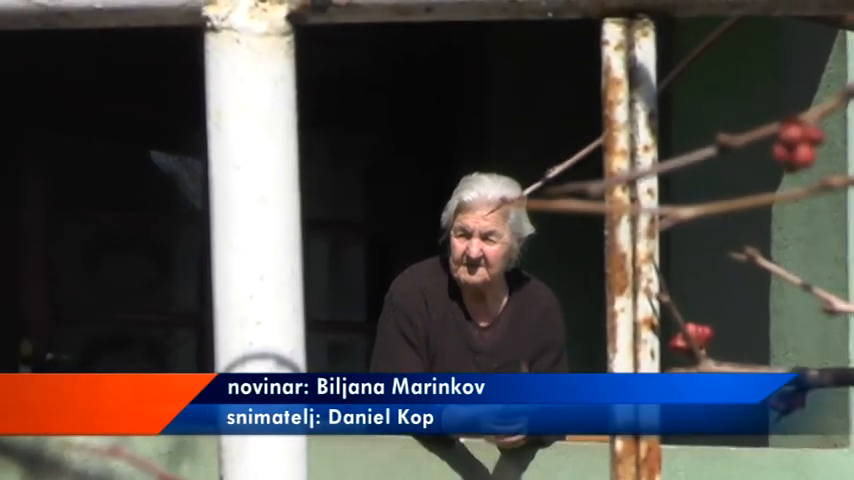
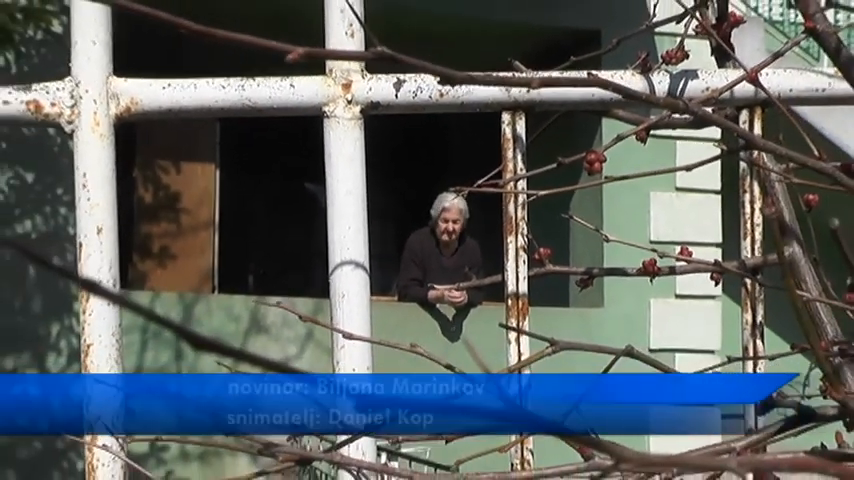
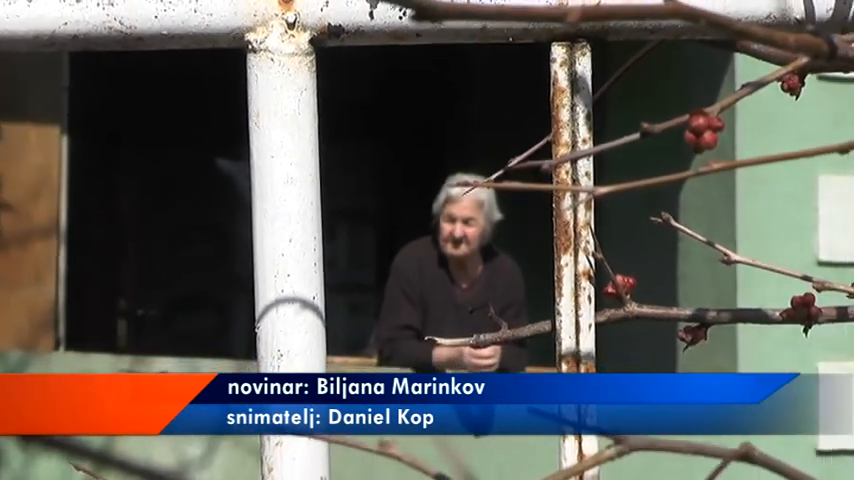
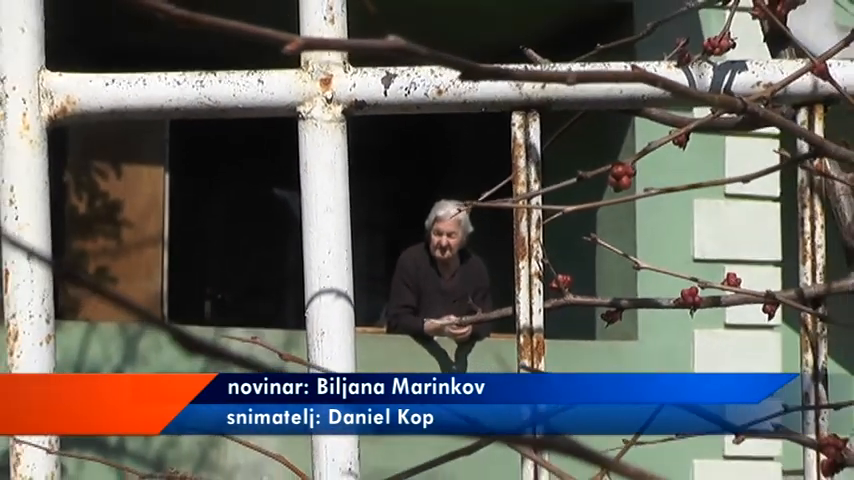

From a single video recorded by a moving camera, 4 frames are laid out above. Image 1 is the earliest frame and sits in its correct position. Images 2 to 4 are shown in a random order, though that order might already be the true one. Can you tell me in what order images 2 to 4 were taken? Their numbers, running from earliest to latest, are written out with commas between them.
3, 4, 2
